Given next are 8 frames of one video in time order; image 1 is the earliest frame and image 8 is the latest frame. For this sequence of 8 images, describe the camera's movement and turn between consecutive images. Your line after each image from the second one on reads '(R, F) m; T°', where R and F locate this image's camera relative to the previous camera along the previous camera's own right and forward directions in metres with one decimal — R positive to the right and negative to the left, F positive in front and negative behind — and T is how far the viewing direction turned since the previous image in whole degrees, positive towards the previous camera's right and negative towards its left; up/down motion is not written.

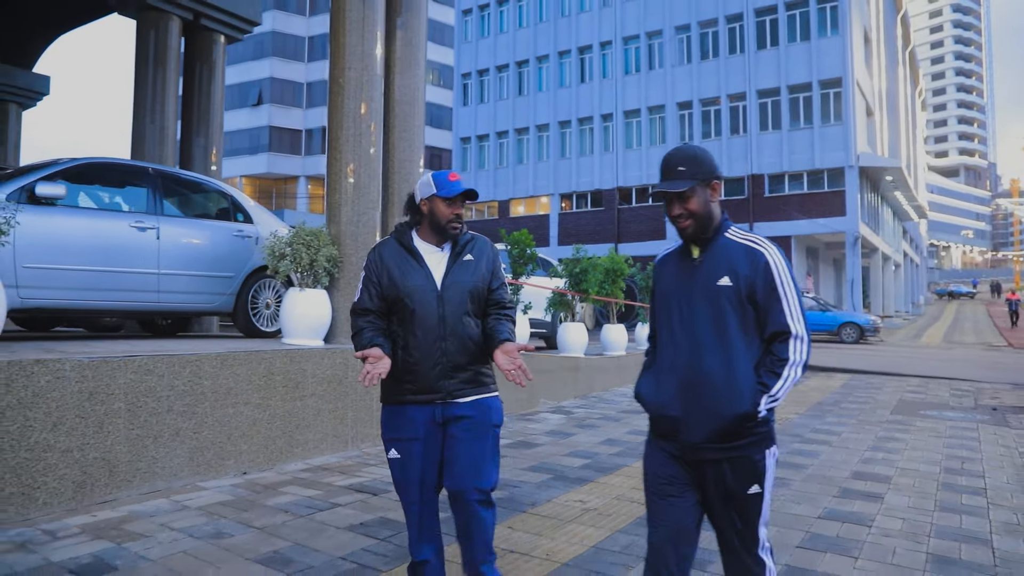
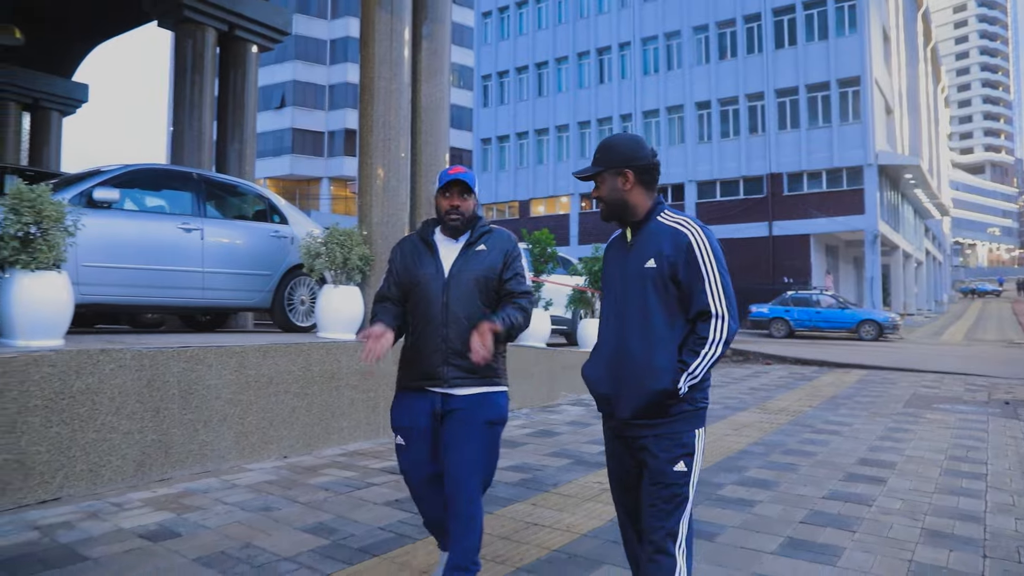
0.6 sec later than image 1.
(0.0, -0.4) m; -1°
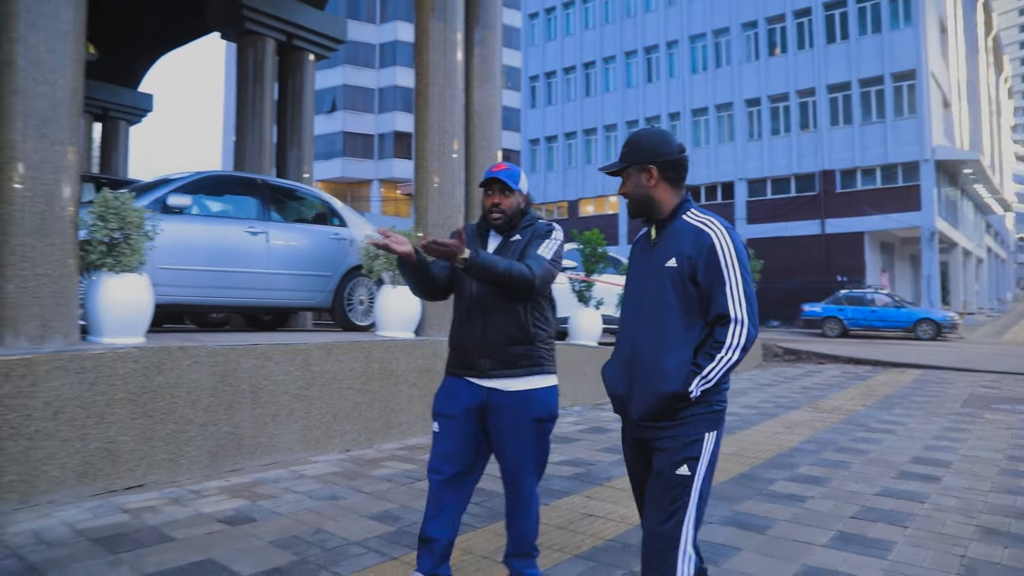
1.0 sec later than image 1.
(0.0, -0.2) m; -3°
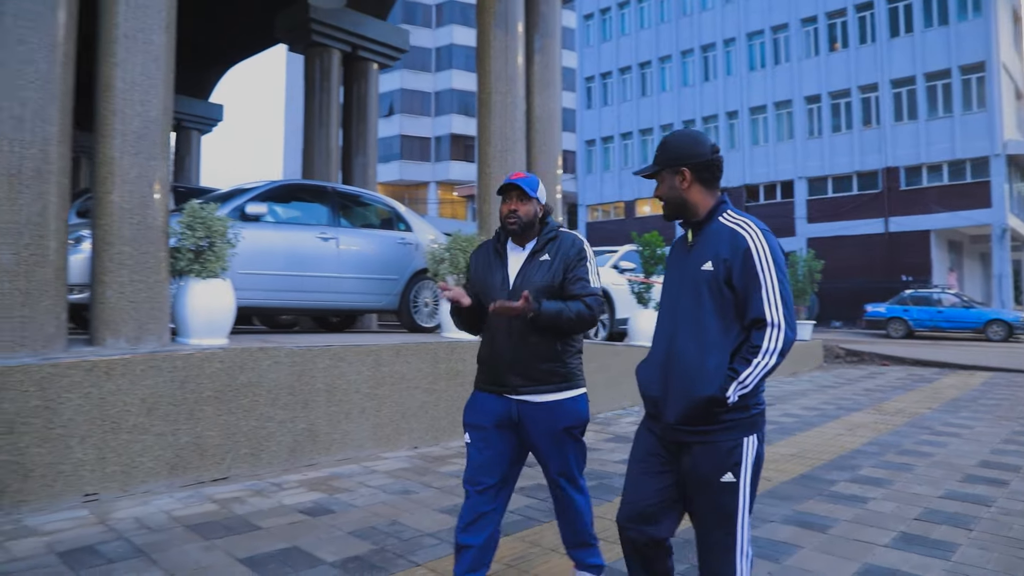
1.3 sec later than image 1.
(-0.1, -0.2) m; -4°
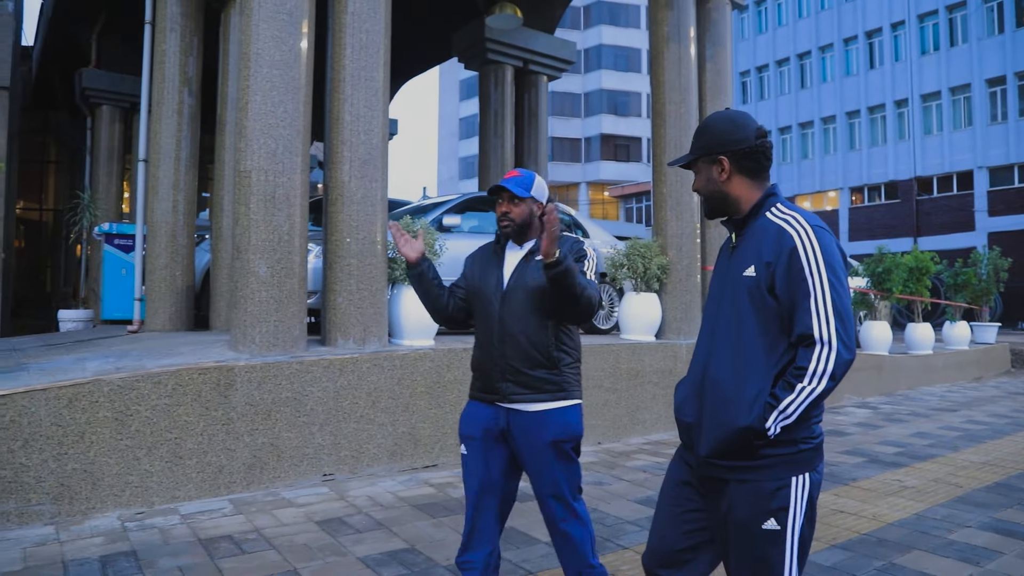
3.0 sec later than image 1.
(-0.3, -0.4) m; -10°
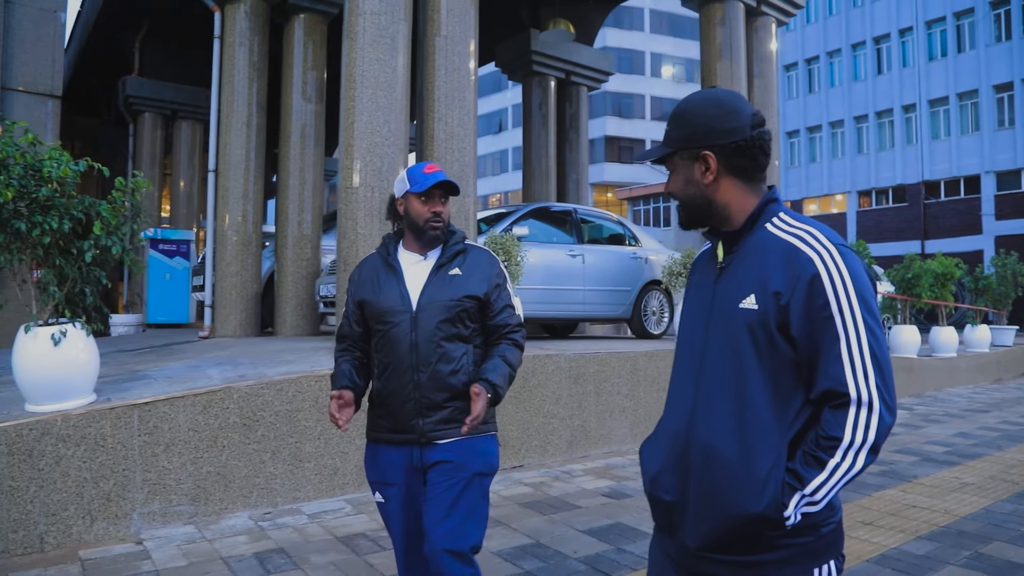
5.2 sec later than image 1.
(-0.7, -0.3) m; +1°
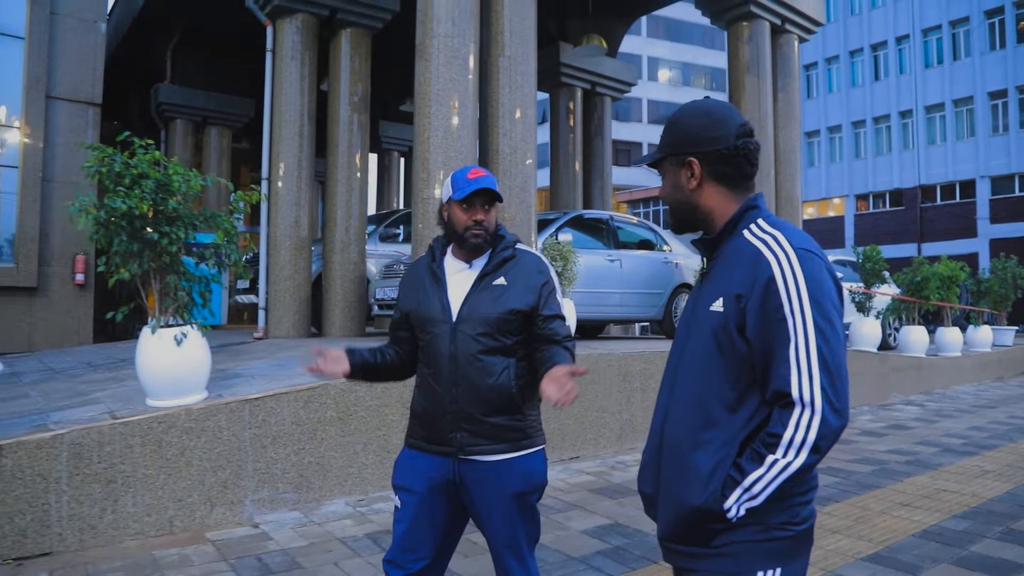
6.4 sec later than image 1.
(-0.6, -0.4) m; +1°
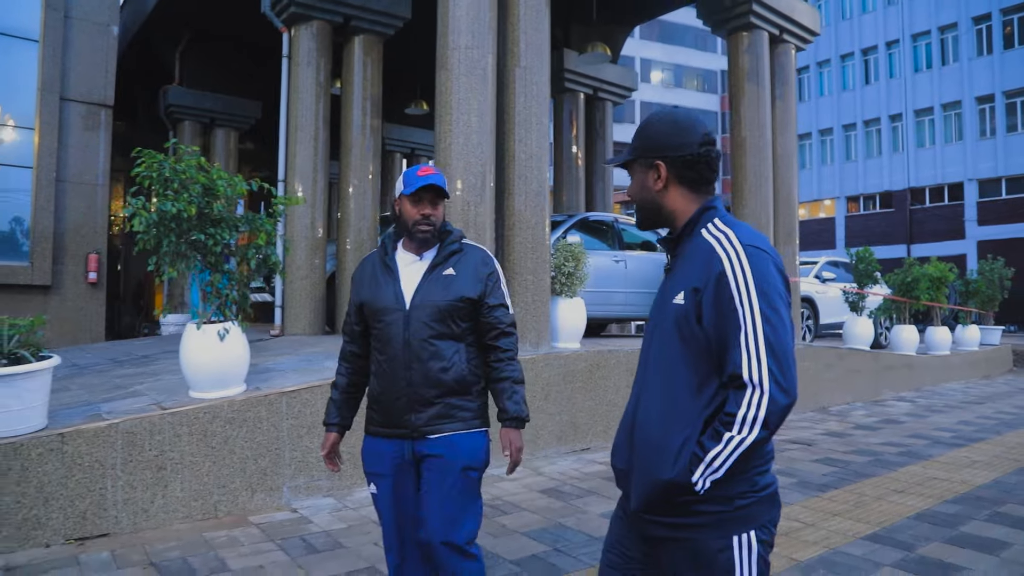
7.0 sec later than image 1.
(-0.2, -0.3) m; +1°
